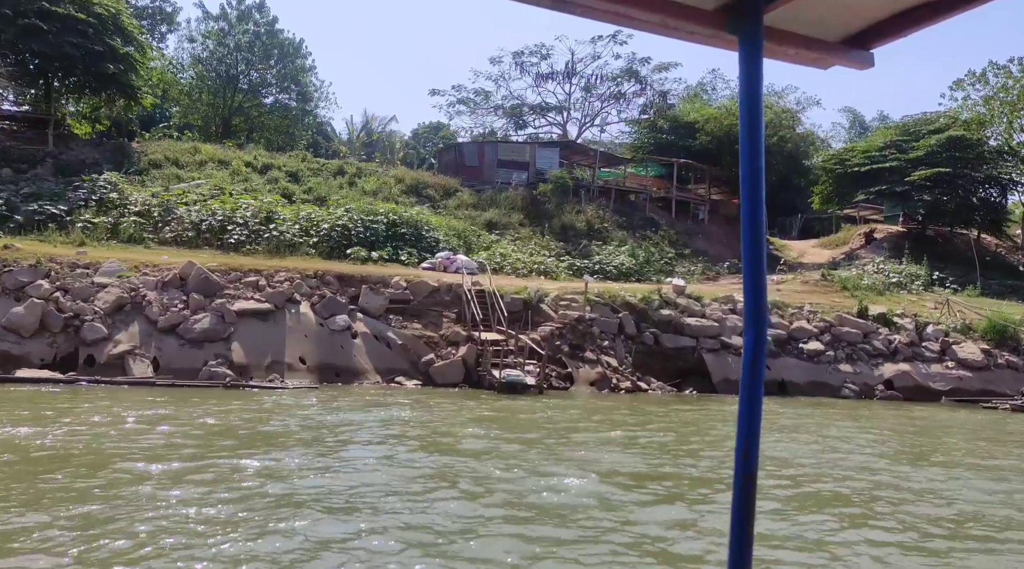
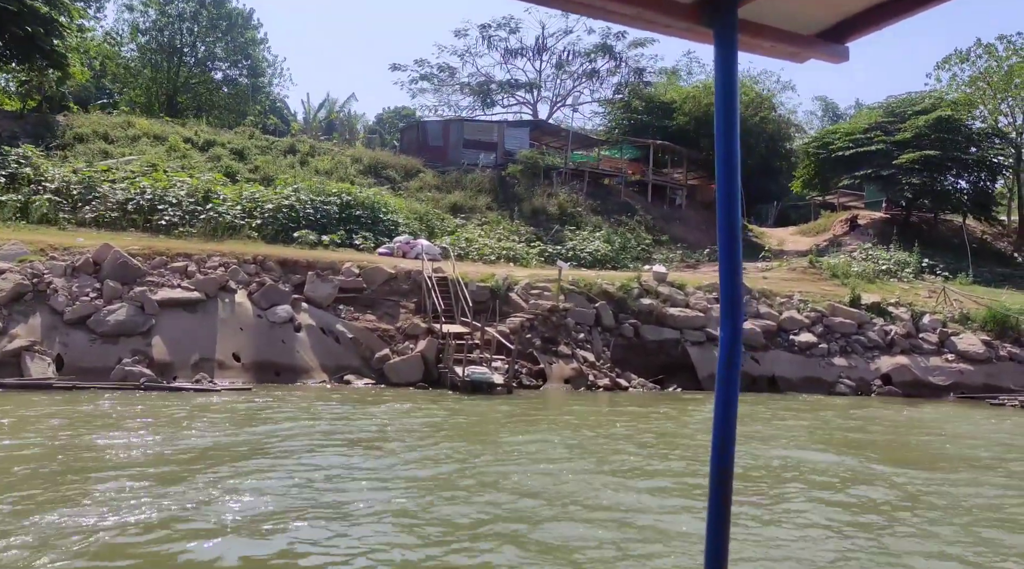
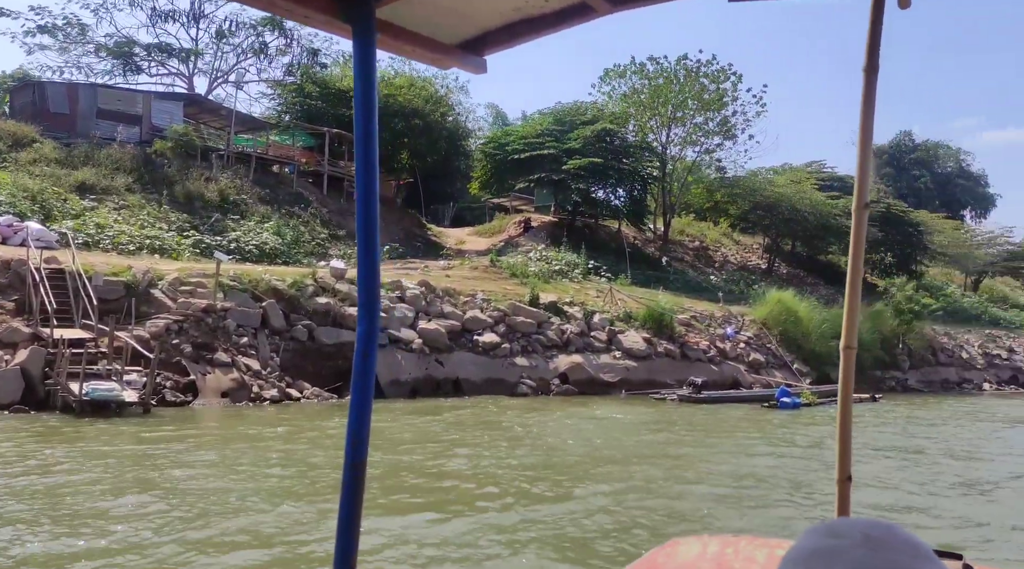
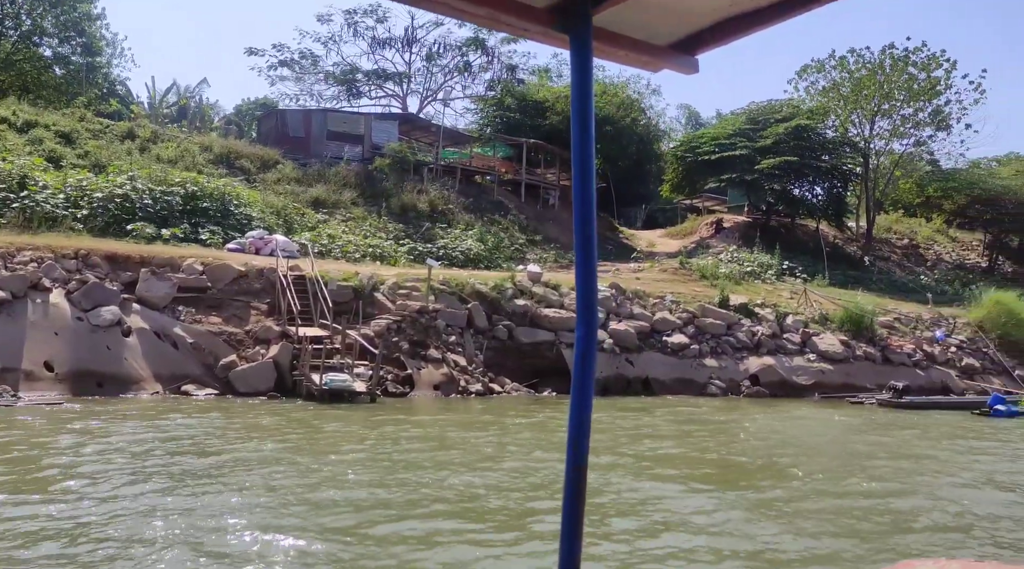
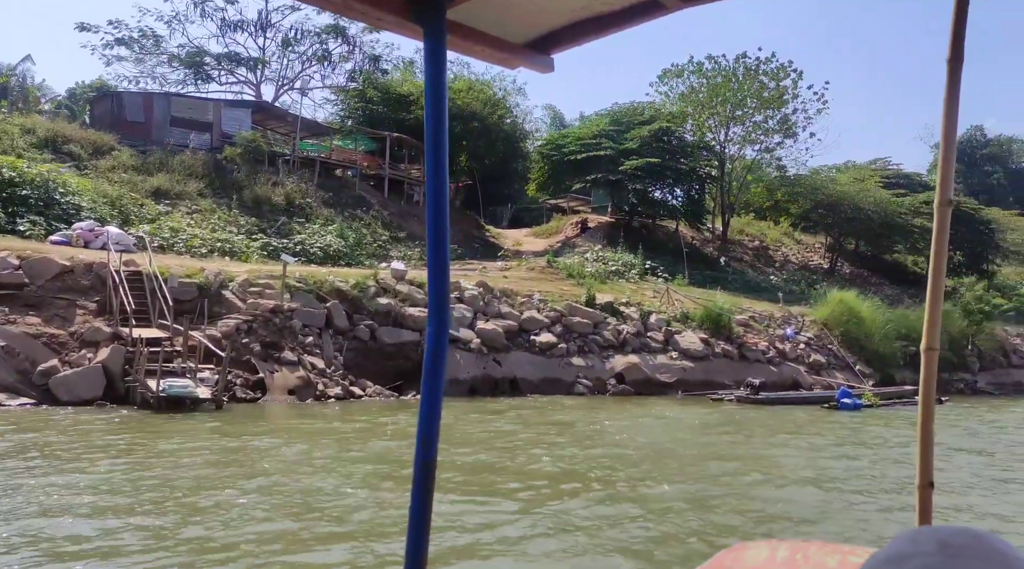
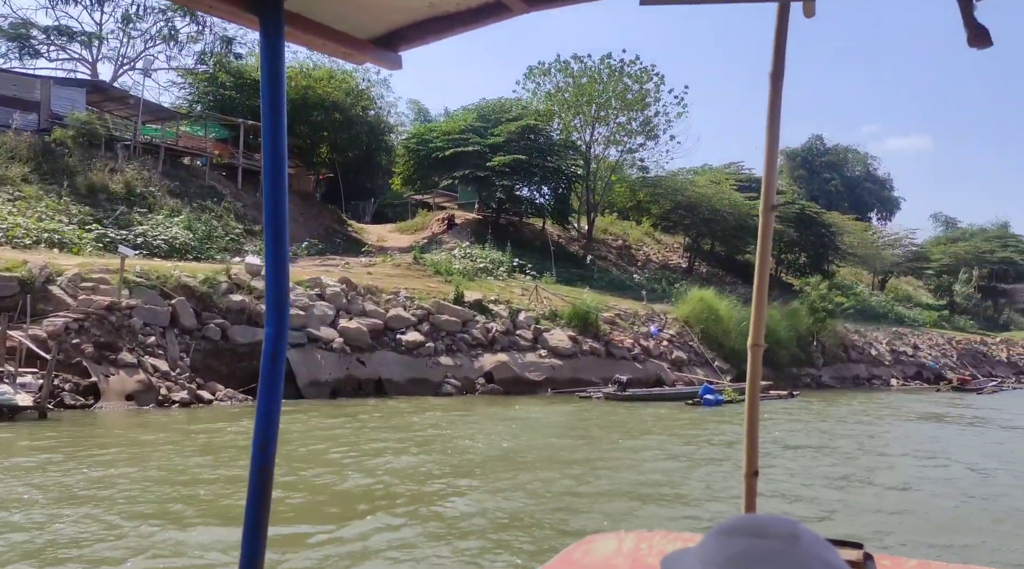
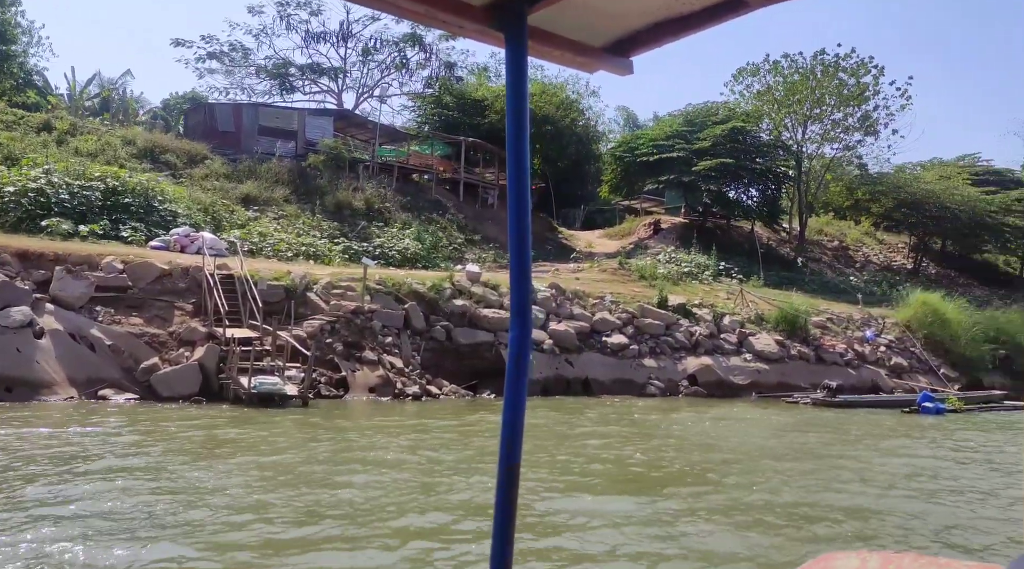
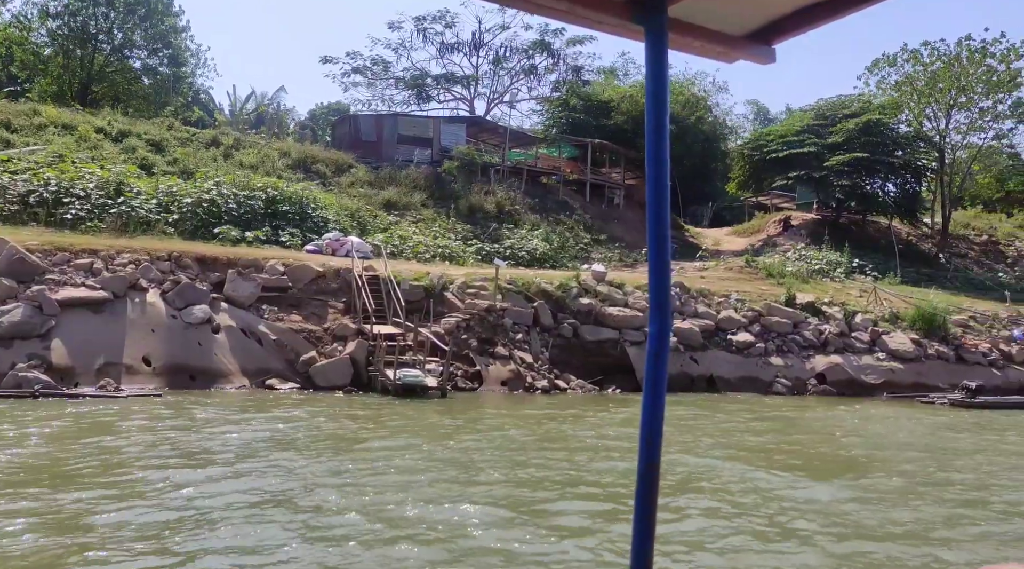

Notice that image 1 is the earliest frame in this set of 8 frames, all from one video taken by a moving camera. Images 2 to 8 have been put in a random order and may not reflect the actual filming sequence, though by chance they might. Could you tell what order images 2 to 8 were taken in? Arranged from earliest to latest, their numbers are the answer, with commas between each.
2, 8, 4, 7, 5, 3, 6
